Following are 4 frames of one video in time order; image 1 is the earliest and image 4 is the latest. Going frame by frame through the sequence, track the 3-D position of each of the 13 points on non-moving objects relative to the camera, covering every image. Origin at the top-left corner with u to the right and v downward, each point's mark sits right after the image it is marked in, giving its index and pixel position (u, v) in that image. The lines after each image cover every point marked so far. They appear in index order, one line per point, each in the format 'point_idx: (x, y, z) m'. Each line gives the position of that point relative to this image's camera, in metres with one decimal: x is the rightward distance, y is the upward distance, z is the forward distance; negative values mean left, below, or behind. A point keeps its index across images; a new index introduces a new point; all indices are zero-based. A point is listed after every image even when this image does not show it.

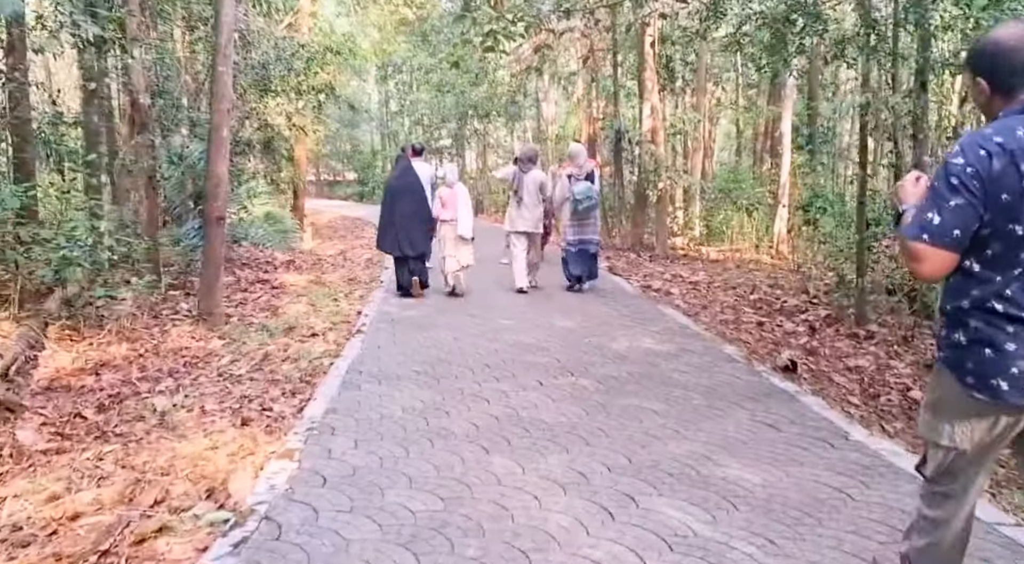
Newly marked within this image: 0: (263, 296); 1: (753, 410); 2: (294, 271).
0: (-3.2, -0.2, +10.7) m
1: (+1.3, -0.7, +4.6) m
2: (-3.6, +0.2, +13.5) m
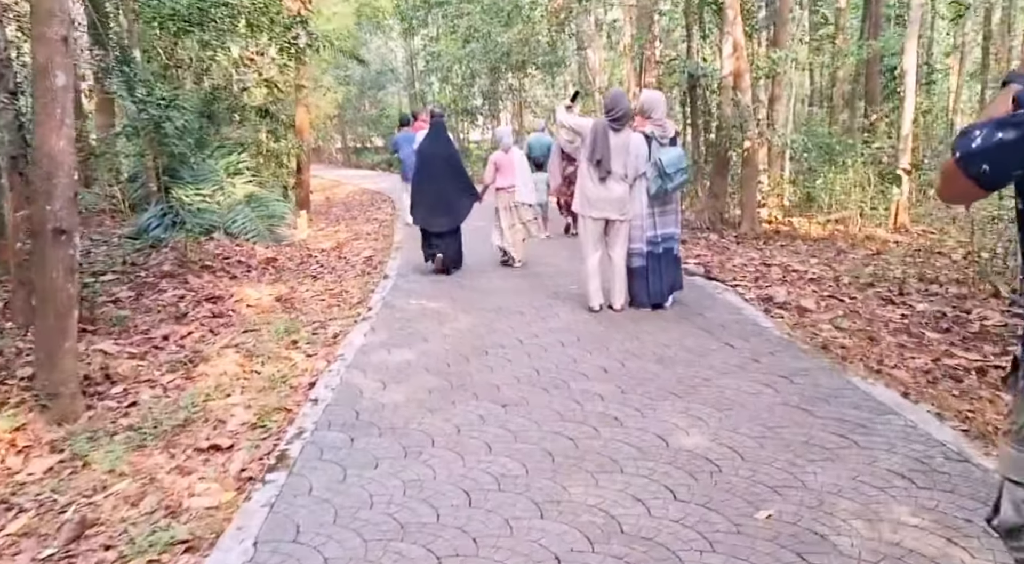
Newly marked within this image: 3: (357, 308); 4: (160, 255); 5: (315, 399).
0: (-2.8, -0.4, +7.2) m
1: (+1.5, -1.1, +0.9) m
2: (-3.0, 0.0, +10.0) m
3: (-1.4, -0.2, +7.5) m
4: (-4.8, +0.4, +11.3) m
5: (-1.1, -0.7, +4.7) m
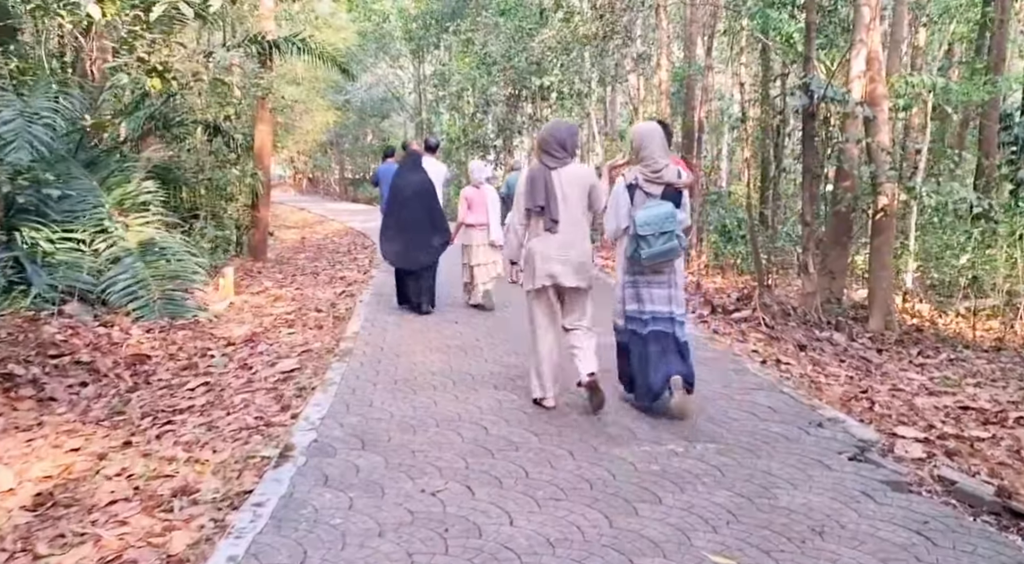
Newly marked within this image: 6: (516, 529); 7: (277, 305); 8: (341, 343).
0: (-2.6, -1.2, +2.5) m
1: (+1.6, -1.8, -3.8) m
2: (-2.7, -0.9, +5.4) m
3: (-1.2, -1.1, +2.9) m
4: (-4.6, -0.5, +6.6) m
5: (-0.9, -1.4, 0.0) m
6: (0.0, -1.0, +3.3) m
7: (-2.7, -0.3, +9.5) m
8: (-1.4, -0.5, +6.7) m
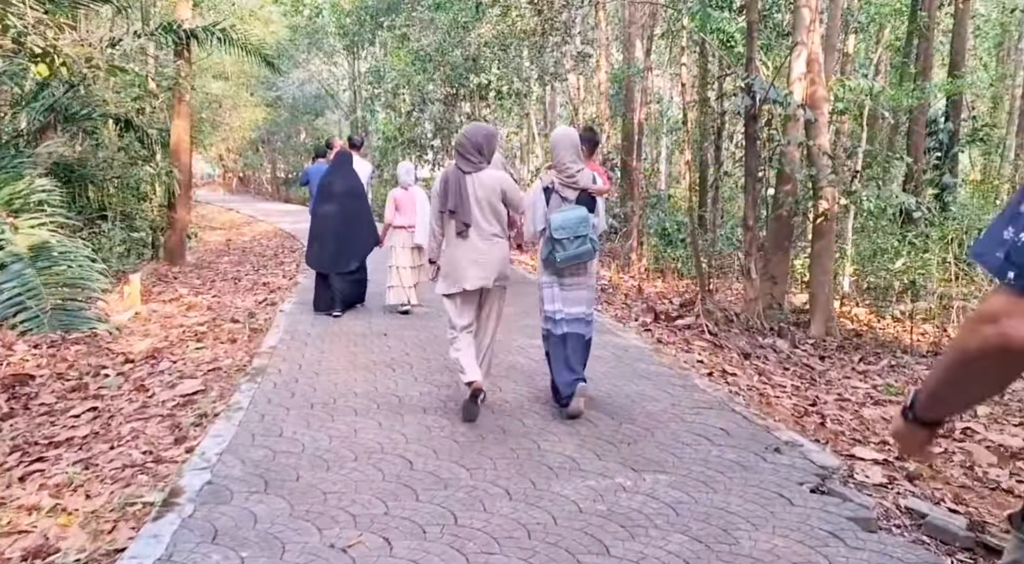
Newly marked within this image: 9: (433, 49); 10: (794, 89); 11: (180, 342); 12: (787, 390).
0: (-2.8, -1.3, +1.8) m
1: (+1.9, -1.9, -4.2) m
2: (-3.1, -0.9, +4.6) m
3: (-1.4, -1.2, +2.2) m
4: (-5.1, -0.6, +5.8) m
5: (-0.9, -1.4, -0.6) m
6: (-0.2, -1.0, +2.8) m
7: (-3.5, -0.4, +8.8) m
8: (-1.9, -0.6, +6.1) m
9: (-1.8, +5.1, +18.1) m
10: (+3.3, +2.2, +9.4) m
11: (-2.8, -0.6, +7.0) m
12: (+2.4, -0.9, +7.0) m
